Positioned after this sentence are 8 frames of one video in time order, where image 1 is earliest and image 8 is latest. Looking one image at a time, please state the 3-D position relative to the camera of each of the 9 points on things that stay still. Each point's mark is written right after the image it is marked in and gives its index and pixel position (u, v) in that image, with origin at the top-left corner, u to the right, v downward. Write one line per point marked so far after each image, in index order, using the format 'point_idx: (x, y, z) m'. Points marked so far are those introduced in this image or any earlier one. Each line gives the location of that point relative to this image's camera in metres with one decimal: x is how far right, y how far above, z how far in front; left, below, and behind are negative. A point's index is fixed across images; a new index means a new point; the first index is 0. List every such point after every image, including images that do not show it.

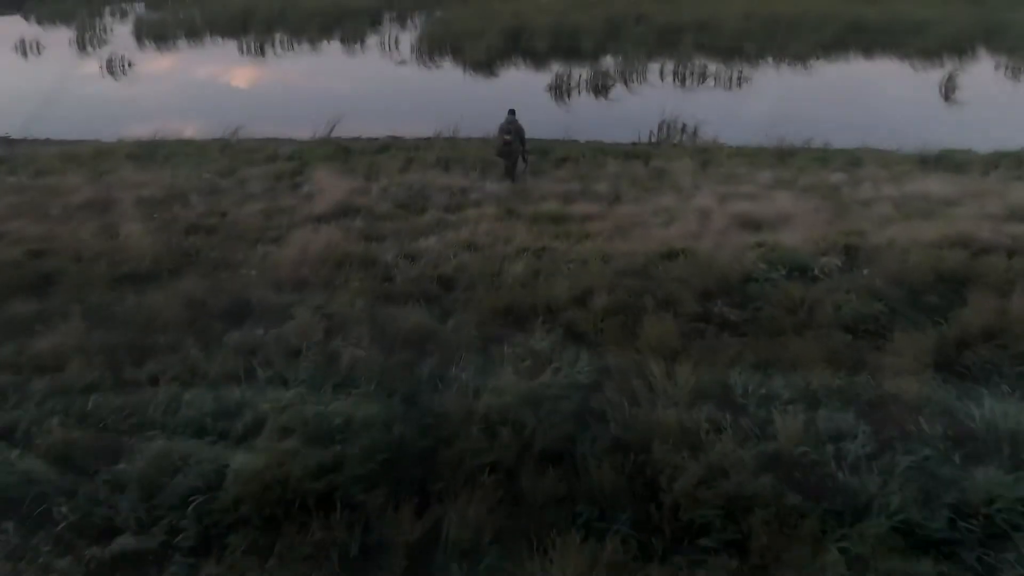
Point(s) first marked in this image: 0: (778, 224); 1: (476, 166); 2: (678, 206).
0: (+2.7, +0.7, +8.9) m
1: (-0.5, +1.6, +11.6) m
2: (+1.8, +0.9, +9.6) m
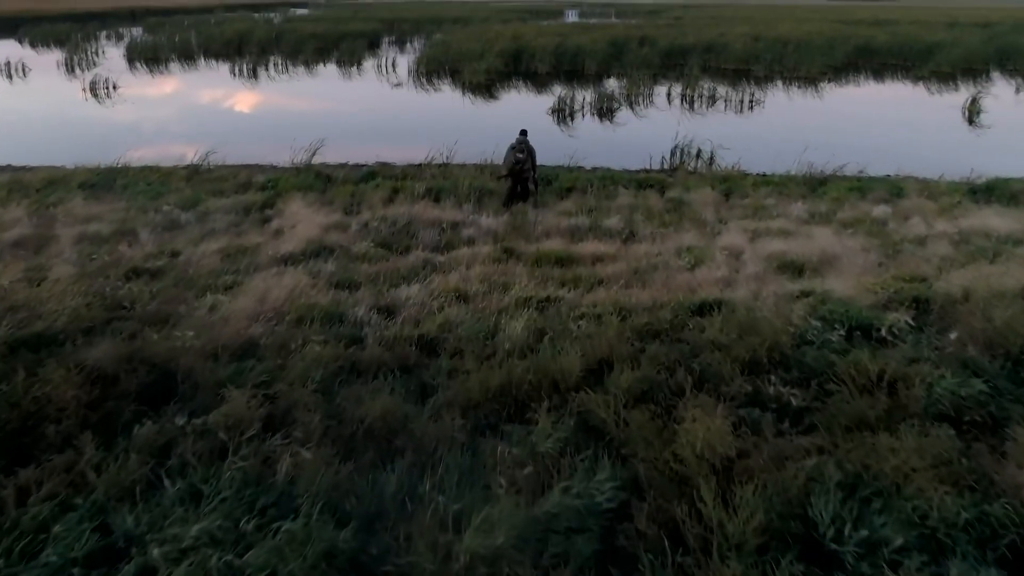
0: (+2.7, +0.2, +7.6) m
1: (-0.5, +1.1, +10.3) m
2: (+1.8, +0.4, +8.3) m
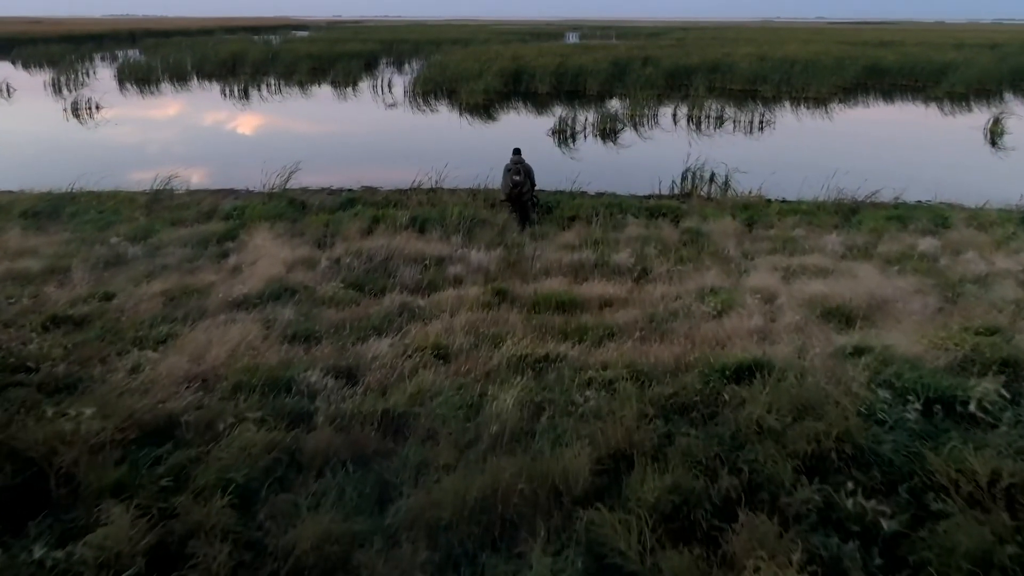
0: (+2.6, -0.2, +6.3) m
1: (-0.5, +0.6, +9.1) m
2: (+1.7, 0.0, +7.1) m
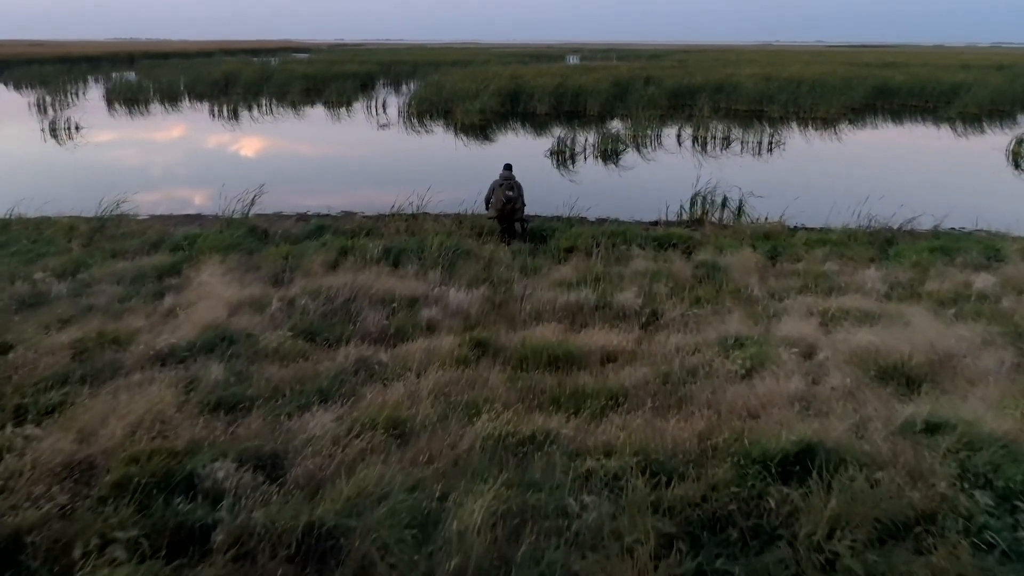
0: (+2.5, -0.5, +5.1) m
1: (-0.6, +0.3, +8.0) m
2: (+1.6, -0.3, +5.8) m
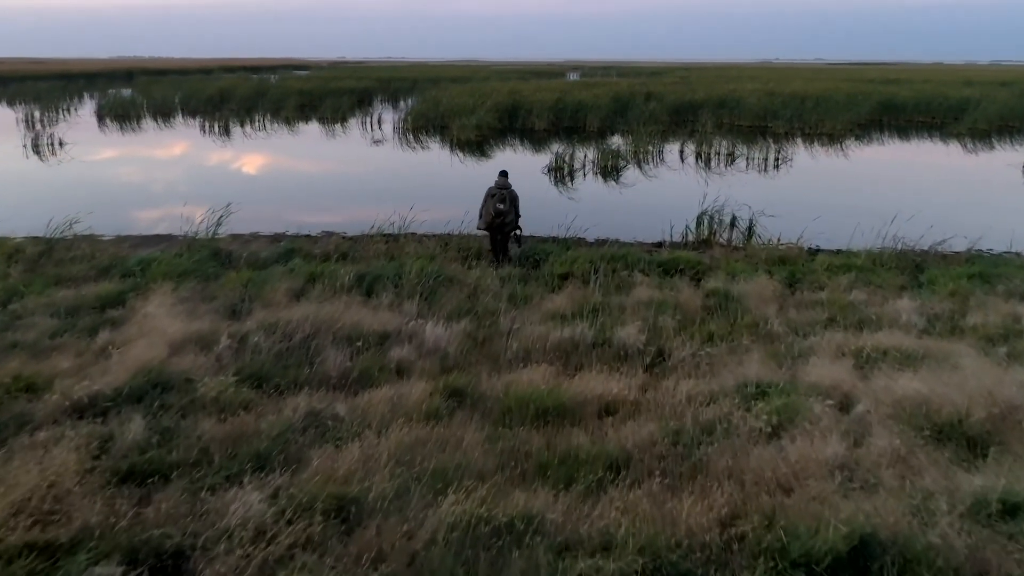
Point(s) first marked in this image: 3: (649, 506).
0: (+2.4, -0.7, +4.3) m
1: (-0.7, 0.0, +7.1) m
2: (+1.5, -0.5, +5.0) m
3: (+0.5, -0.9, +3.5) m
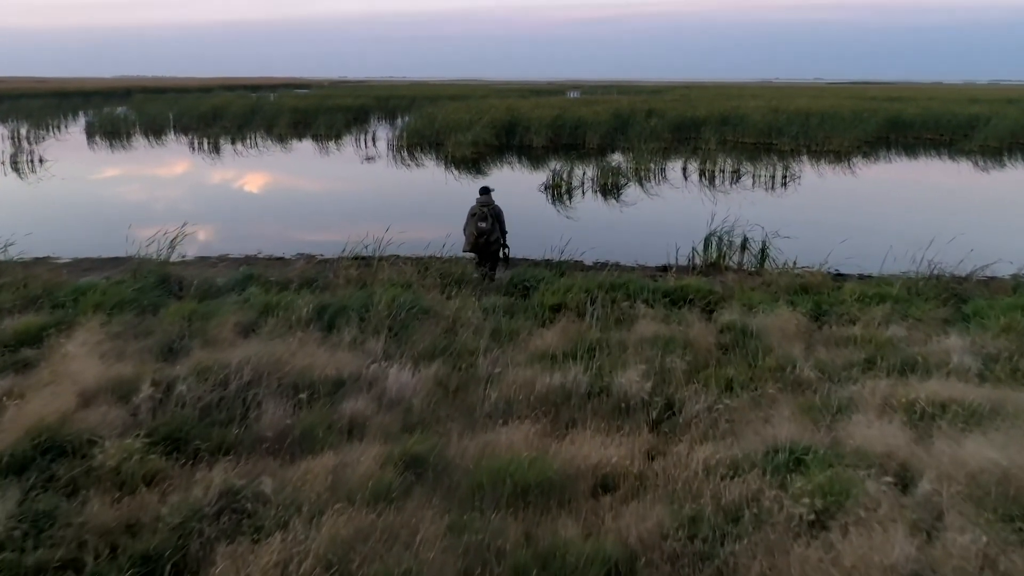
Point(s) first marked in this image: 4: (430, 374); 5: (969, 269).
0: (+2.3, -0.9, +3.3) m
1: (-0.9, -0.2, +6.1) m
2: (+1.4, -0.7, +4.0) m
3: (+0.4, -1.0, +2.5) m
4: (-0.5, -0.5, +5.1) m
5: (+3.9, +0.2, +7.5) m
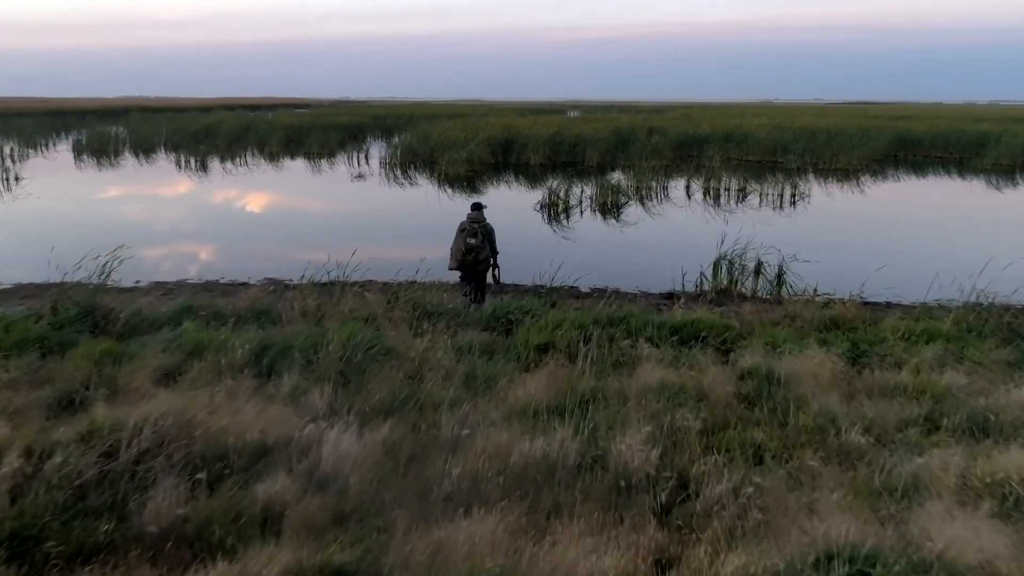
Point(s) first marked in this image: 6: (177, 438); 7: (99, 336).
0: (+2.2, -1.0, +2.2) m
1: (-1.0, -0.4, +5.1) m
2: (+1.3, -0.9, +3.0) m
3: (+0.3, -1.2, +1.4) m
4: (-0.6, -0.7, +4.0) m
5: (+3.8, -0.1, +6.5) m
6: (-1.5, -0.7, +4.0) m
7: (-2.7, -0.3, +5.8) m
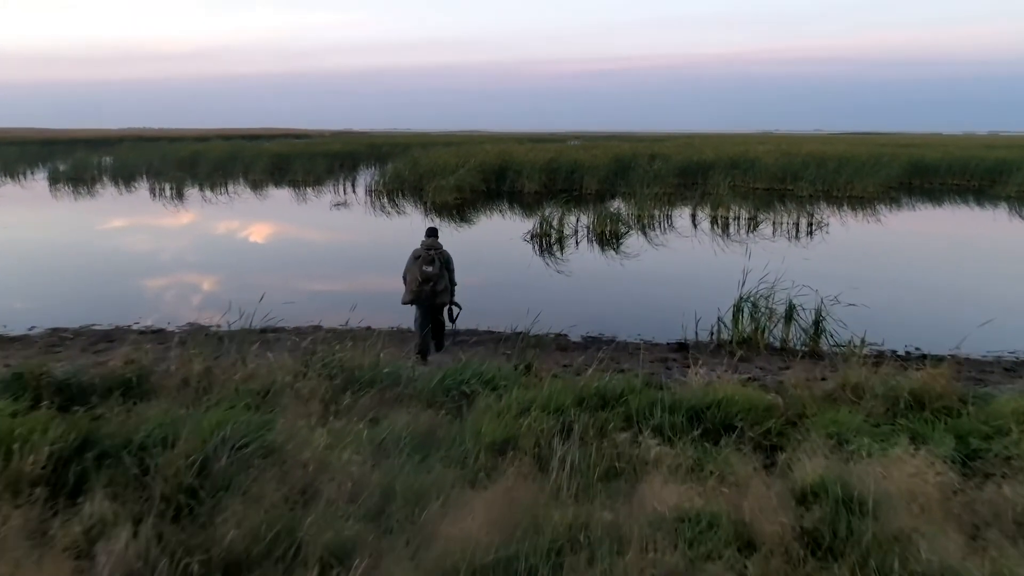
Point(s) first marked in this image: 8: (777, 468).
0: (+1.9, -1.2, +0.4) m
1: (-1.2, -0.7, +3.3) m
2: (+1.0, -1.1, +1.2) m
3: (0.0, -1.3, -0.4) m
4: (-0.8, -0.9, +2.2) m
5: (+3.5, -0.4, +4.7) m
6: (-1.7, -0.9, +2.2) m
7: (-3.0, -0.6, +4.0) m
8: (+1.1, -0.7, +3.6) m
